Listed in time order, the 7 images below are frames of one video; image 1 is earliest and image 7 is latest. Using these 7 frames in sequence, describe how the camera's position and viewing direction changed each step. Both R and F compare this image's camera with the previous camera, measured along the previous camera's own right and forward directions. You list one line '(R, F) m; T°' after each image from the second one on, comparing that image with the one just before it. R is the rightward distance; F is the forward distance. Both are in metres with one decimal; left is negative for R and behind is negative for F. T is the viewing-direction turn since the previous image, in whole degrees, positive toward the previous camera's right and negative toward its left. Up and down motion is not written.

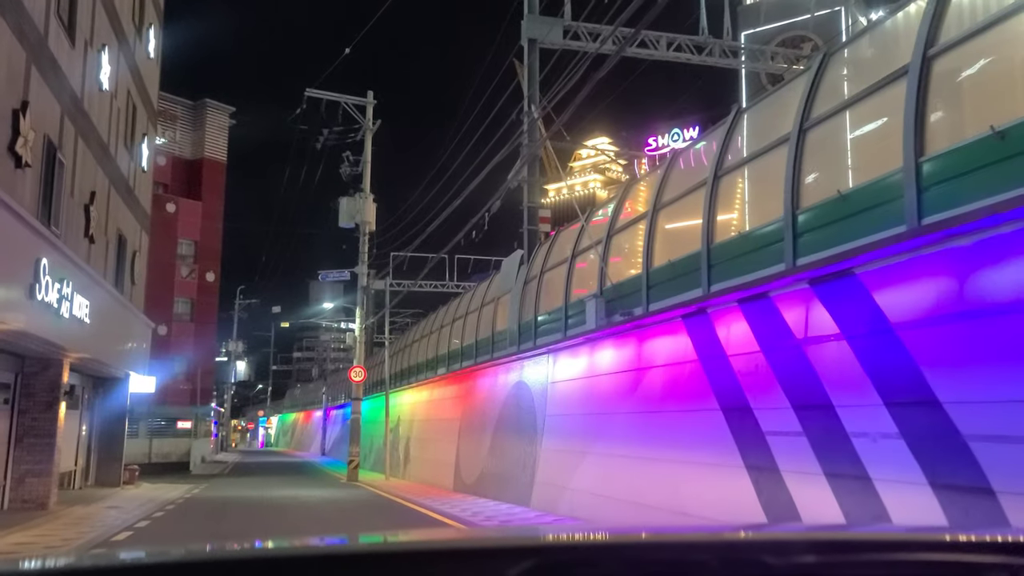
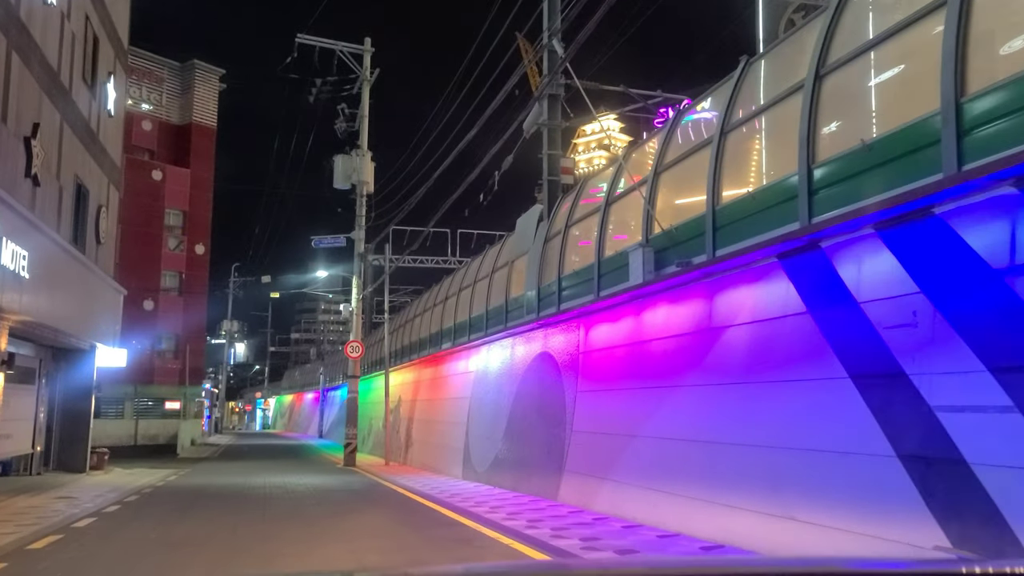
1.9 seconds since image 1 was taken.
(-0.4, +2.6) m; 0°
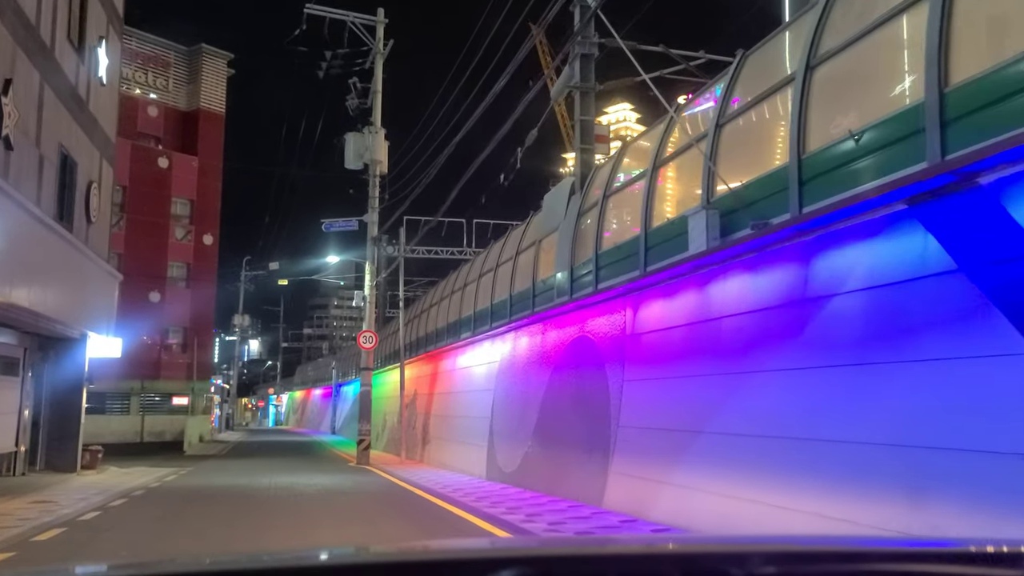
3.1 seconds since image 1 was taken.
(-0.3, +1.7) m; -1°
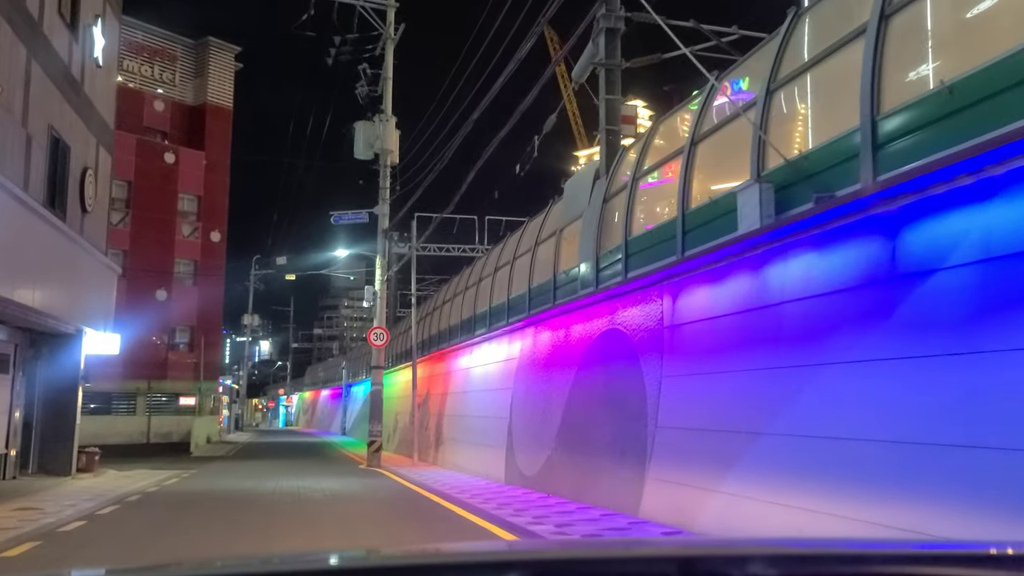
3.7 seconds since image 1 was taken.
(-0.2, +1.1) m; -1°
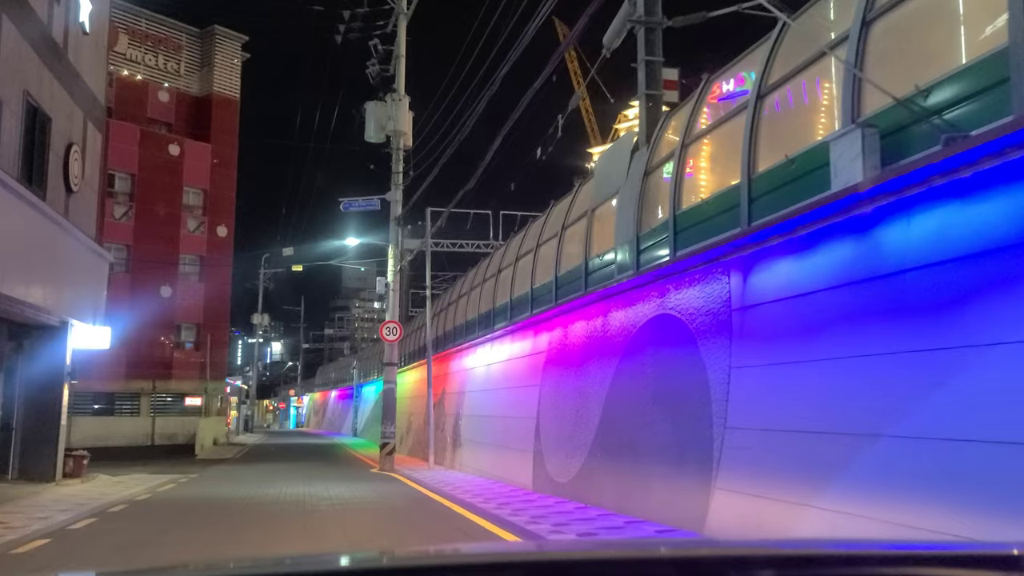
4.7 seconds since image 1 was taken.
(-0.3, +1.6) m; -1°
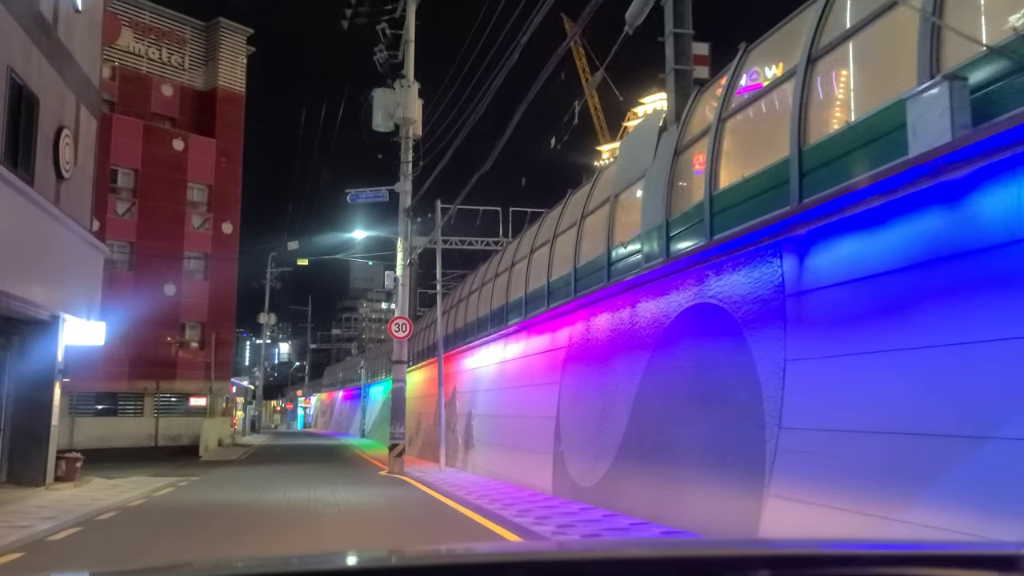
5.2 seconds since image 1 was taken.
(-0.2, +0.9) m; 0°
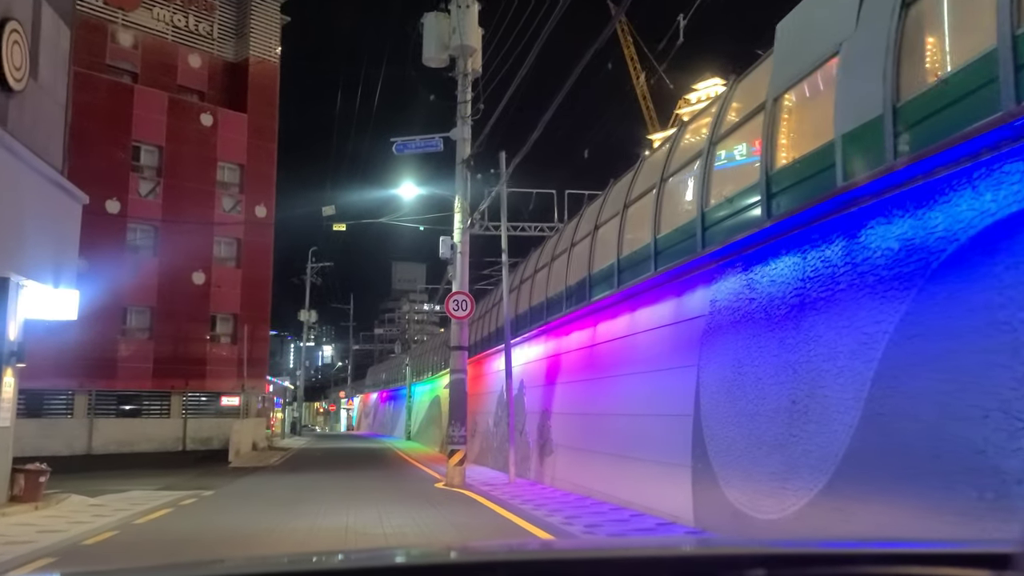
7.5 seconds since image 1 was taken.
(-0.9, +4.2) m; -3°
